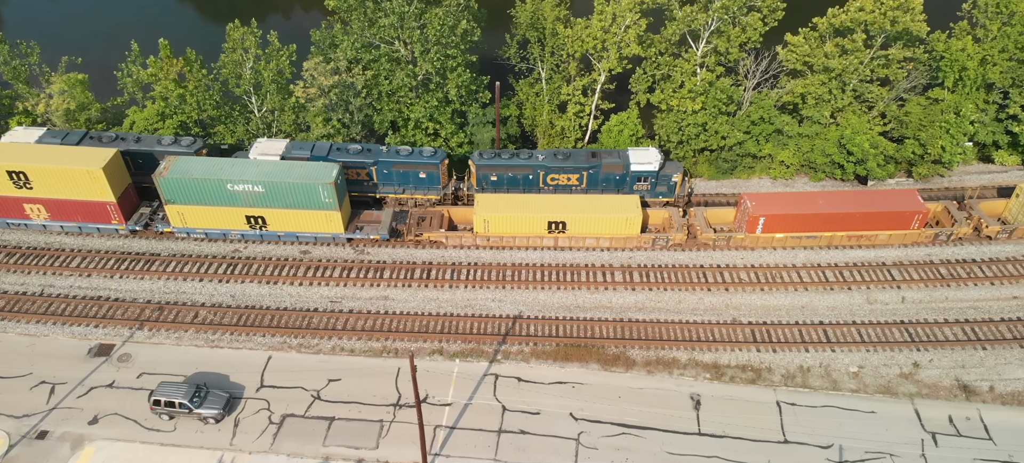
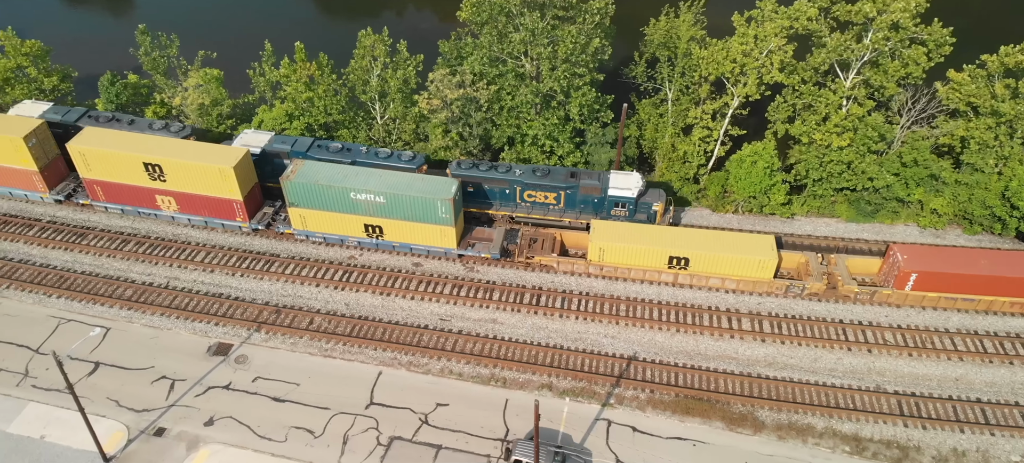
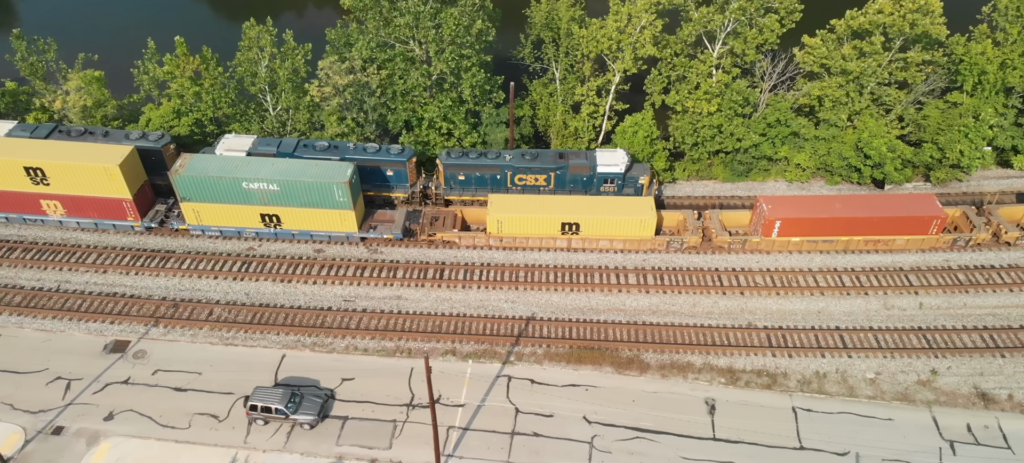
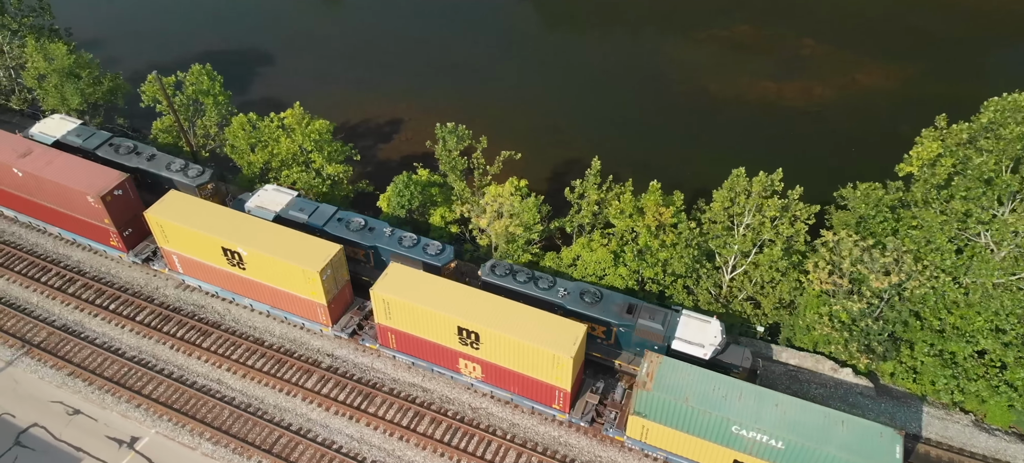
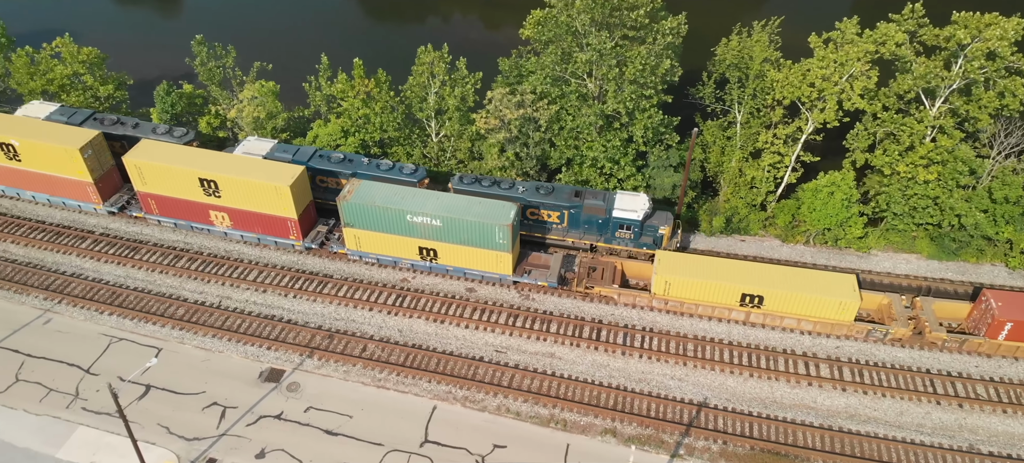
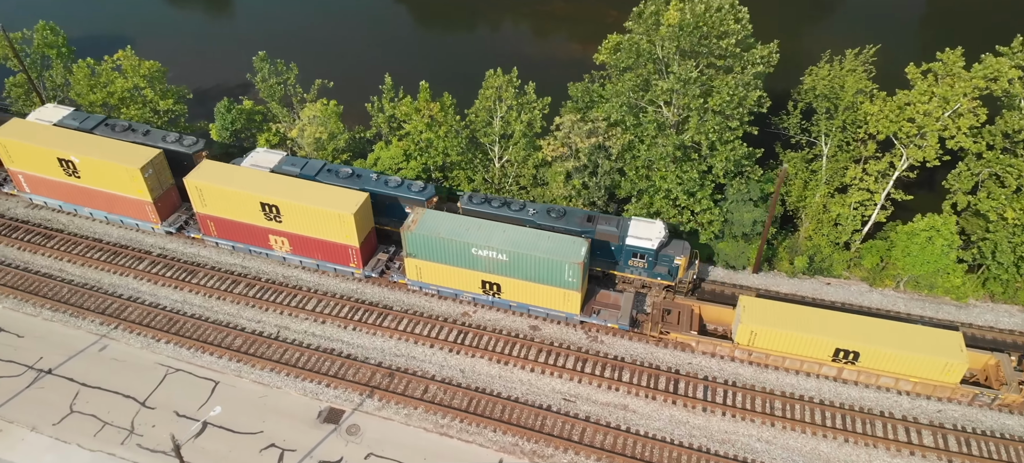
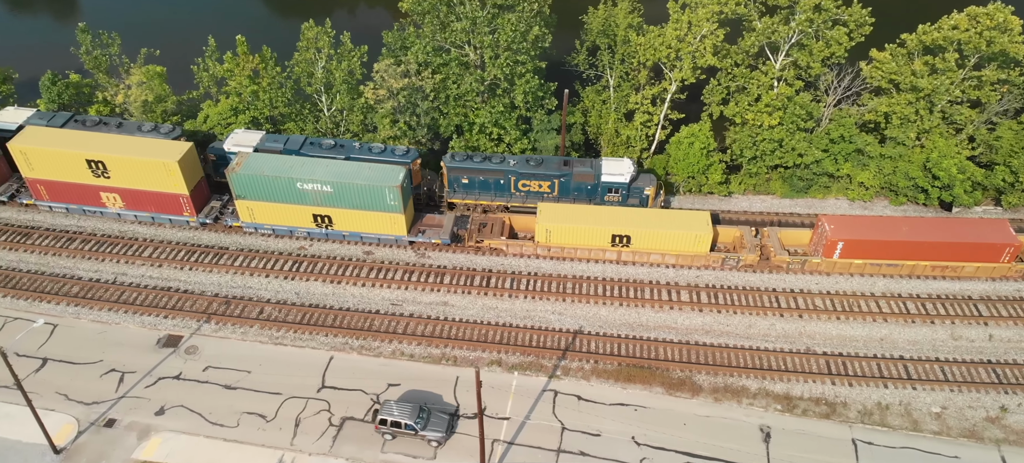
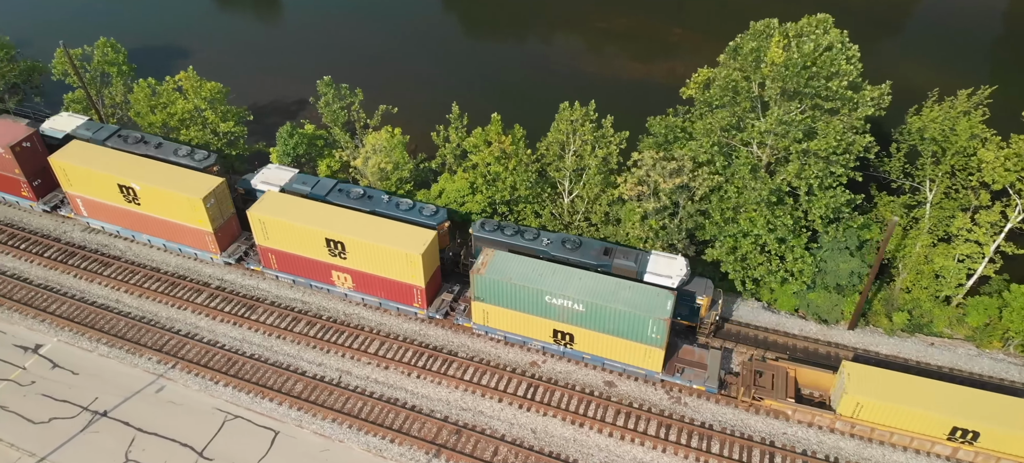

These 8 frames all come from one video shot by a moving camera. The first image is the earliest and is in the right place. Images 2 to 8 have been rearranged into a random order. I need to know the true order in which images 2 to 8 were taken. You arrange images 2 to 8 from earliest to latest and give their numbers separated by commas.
3, 7, 2, 5, 6, 8, 4
